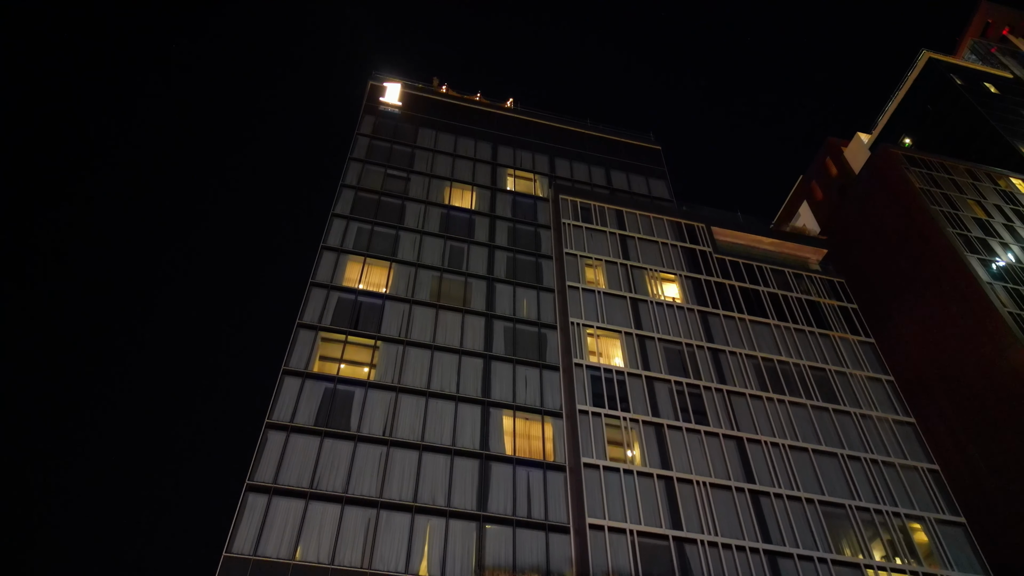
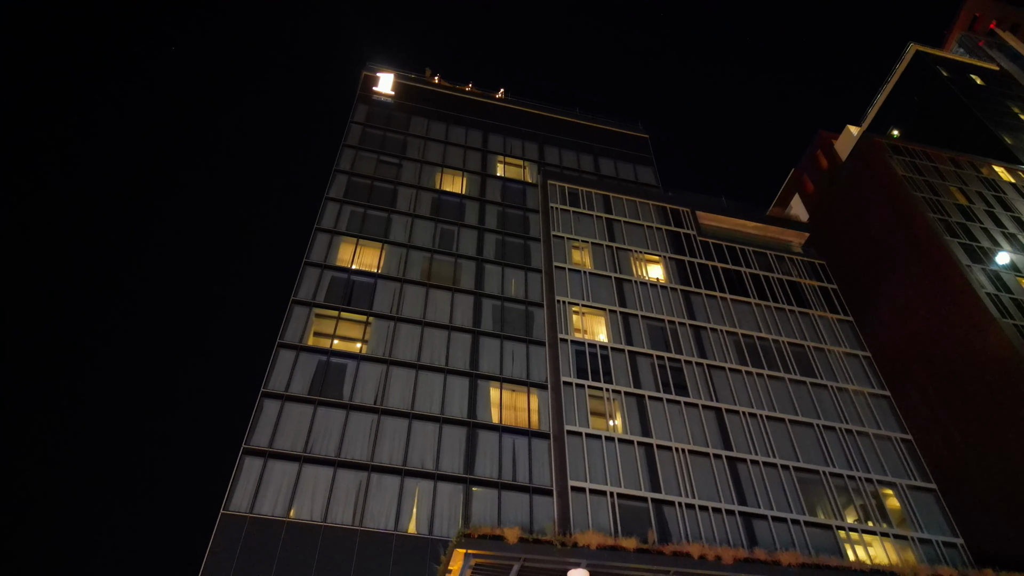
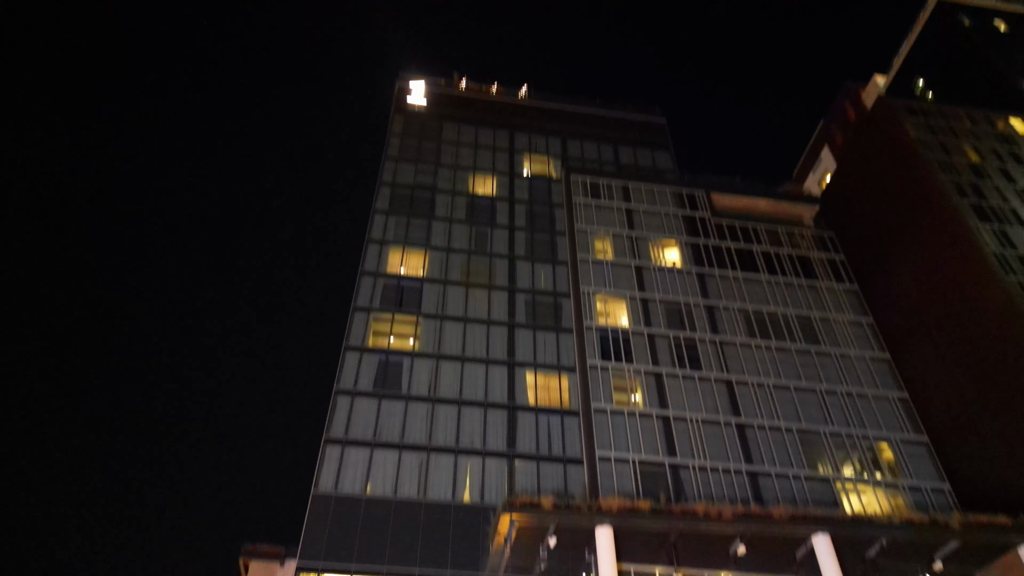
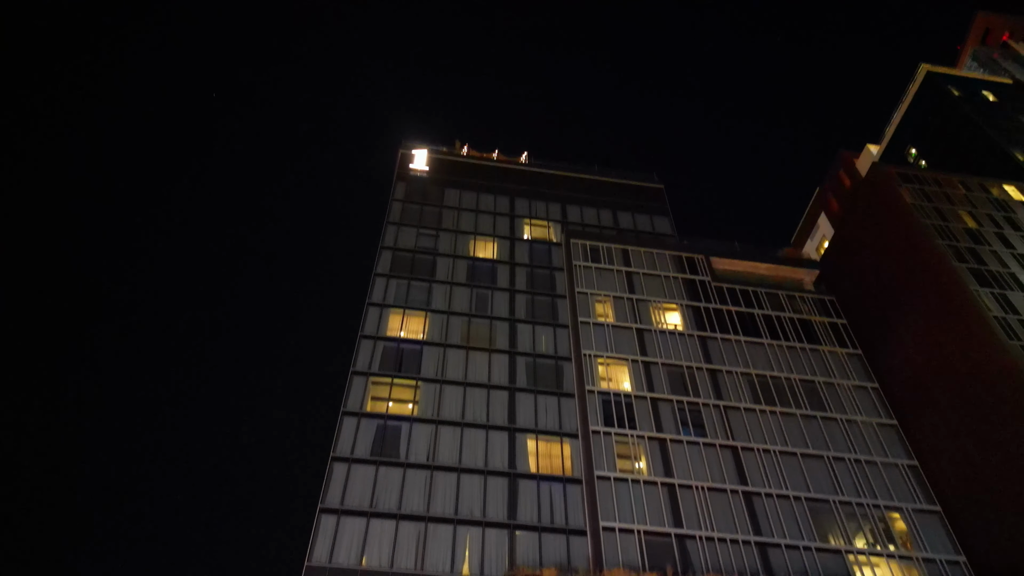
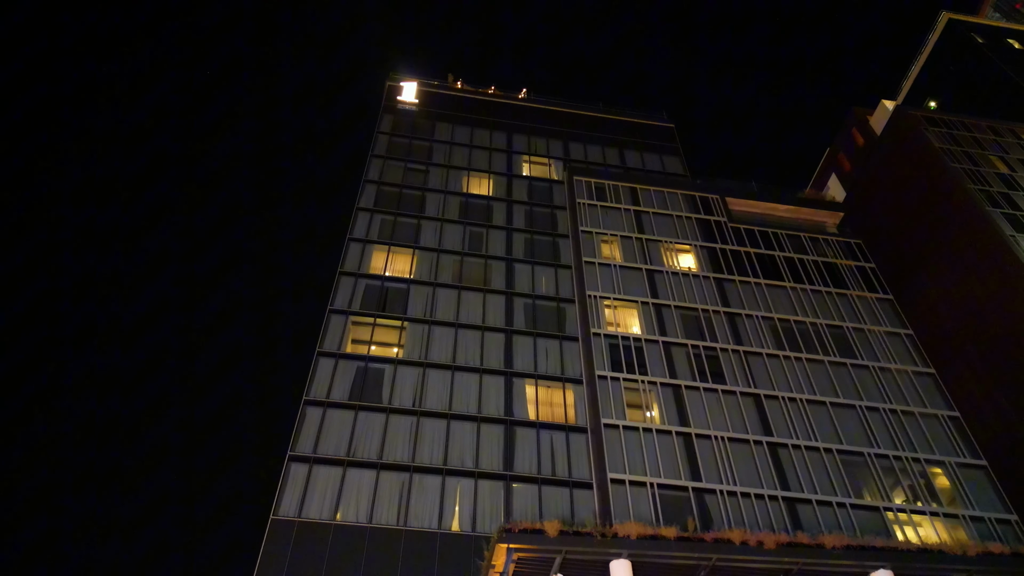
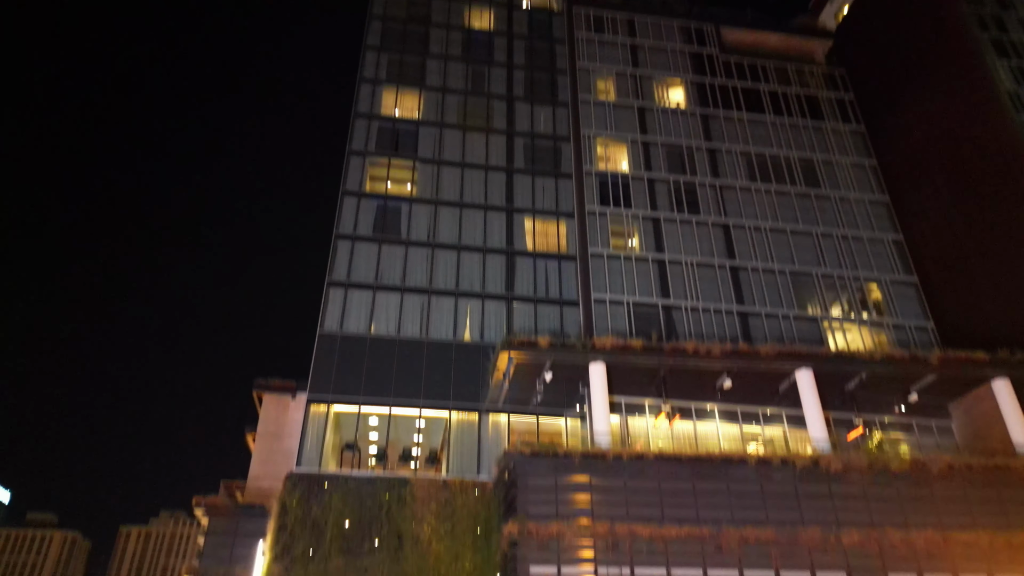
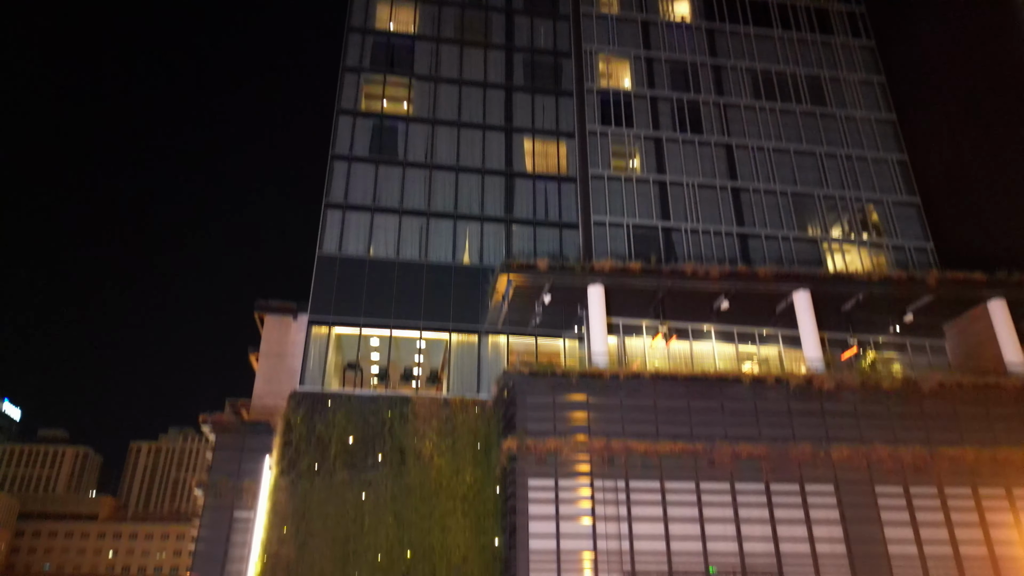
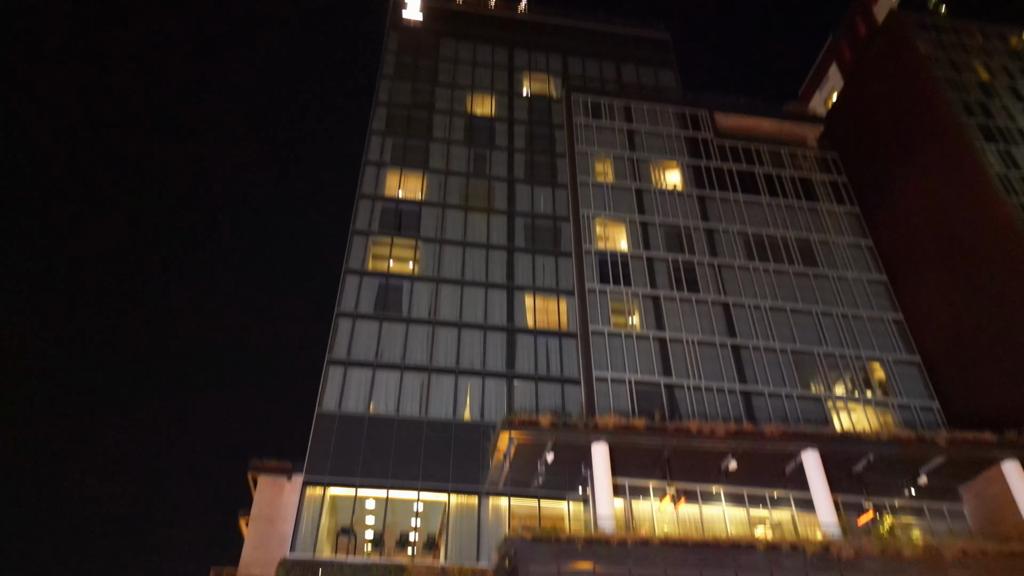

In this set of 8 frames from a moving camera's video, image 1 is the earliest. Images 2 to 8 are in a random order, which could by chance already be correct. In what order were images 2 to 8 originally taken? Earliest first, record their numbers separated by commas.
2, 5, 4, 3, 8, 6, 7
